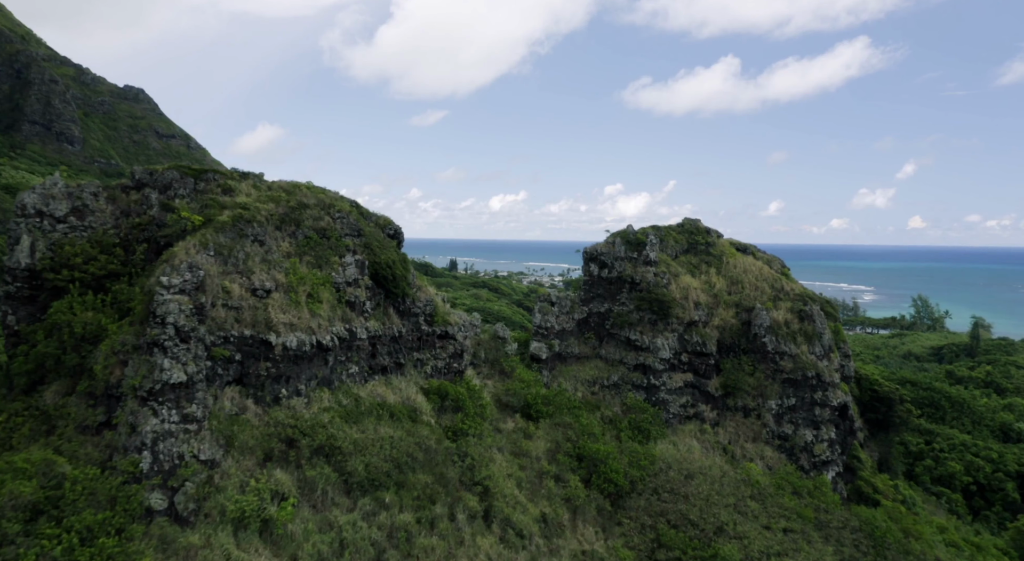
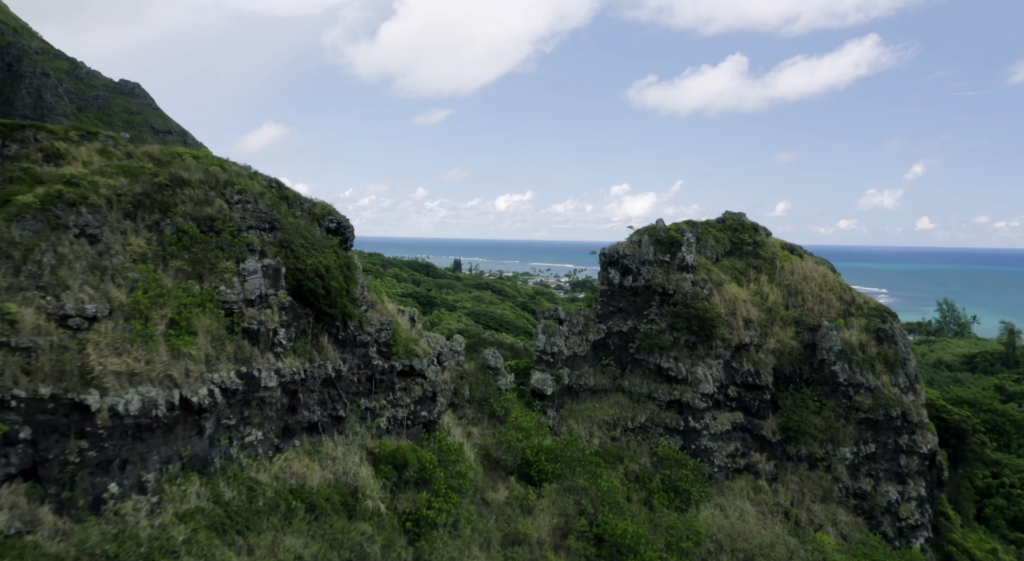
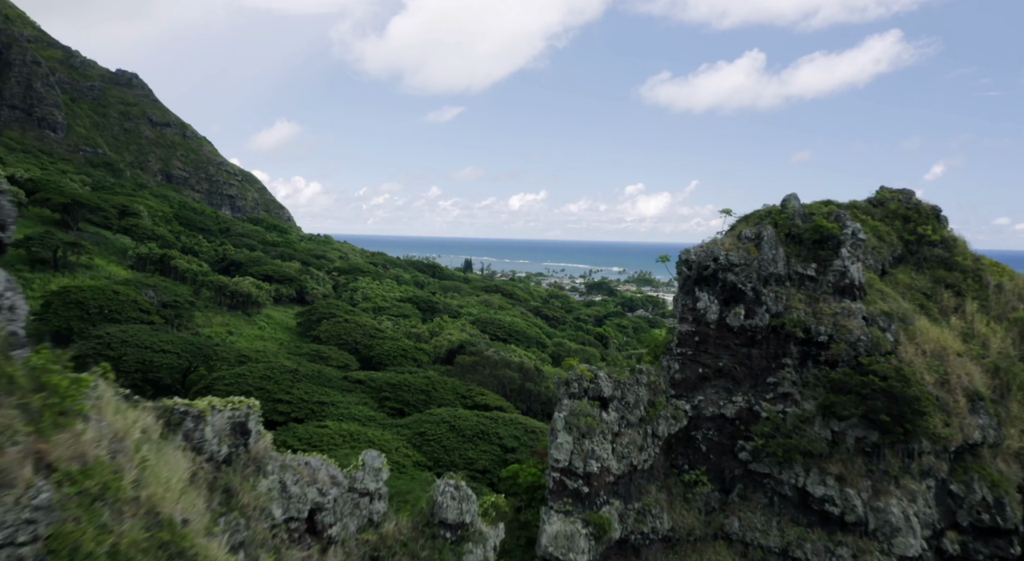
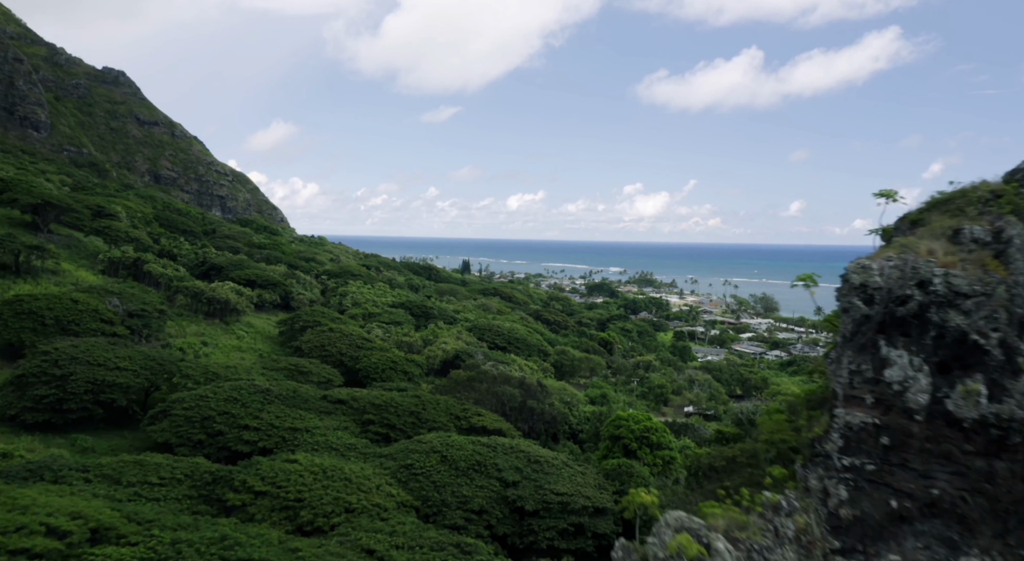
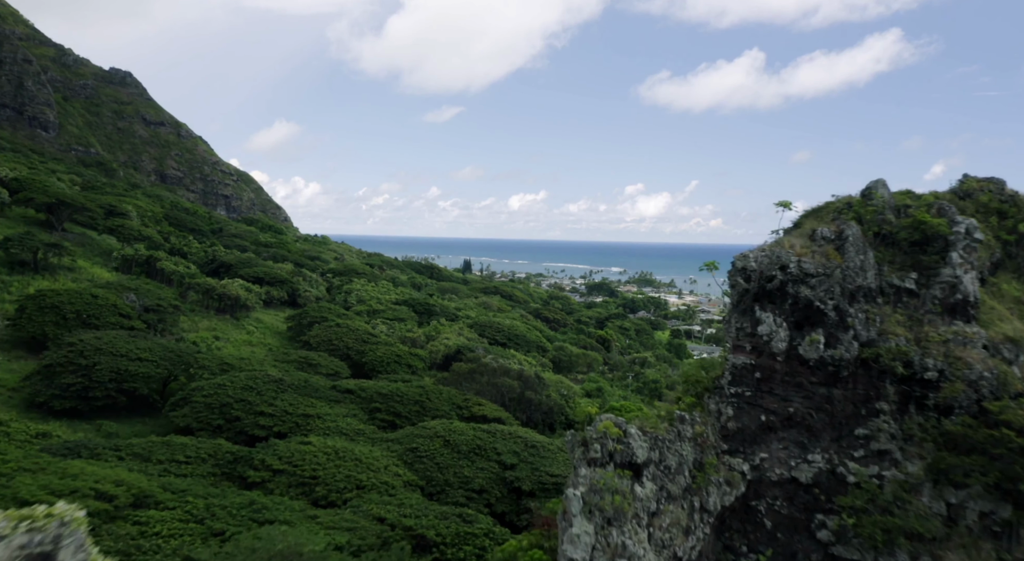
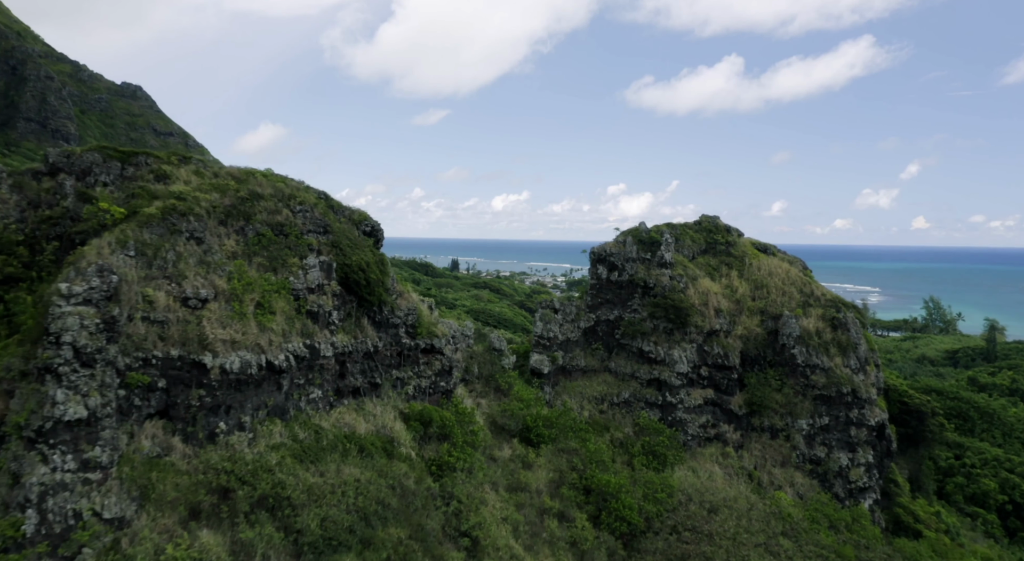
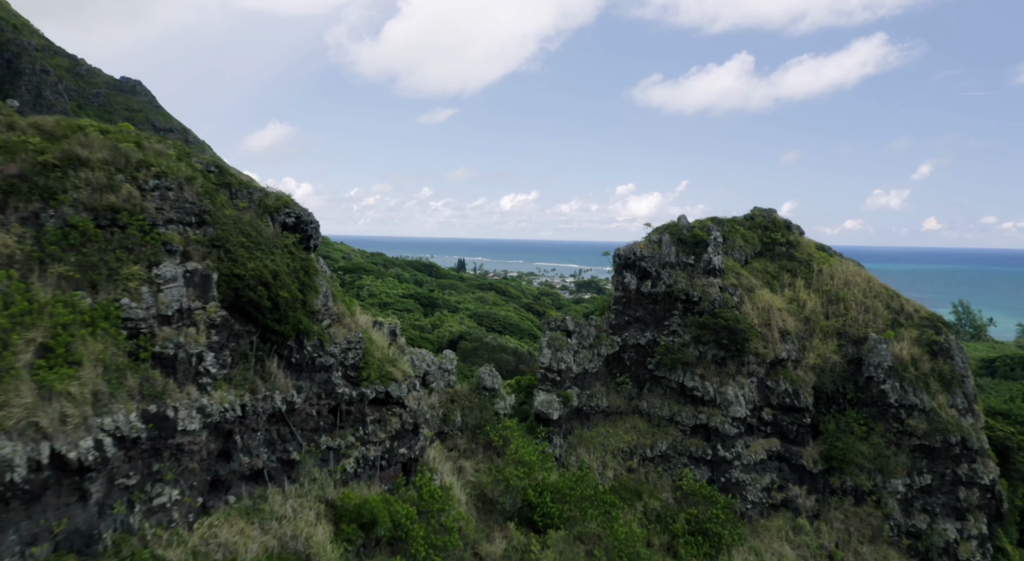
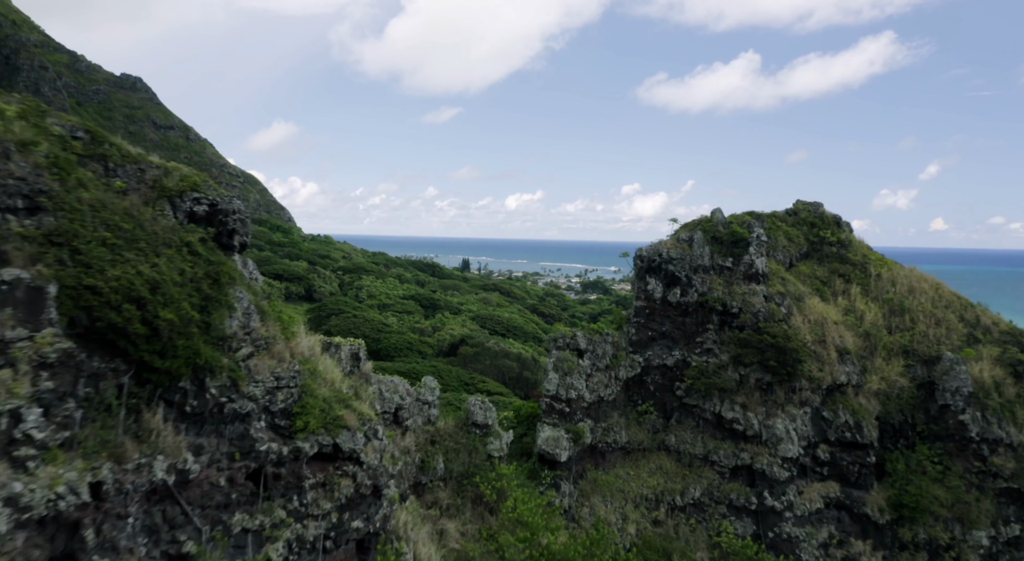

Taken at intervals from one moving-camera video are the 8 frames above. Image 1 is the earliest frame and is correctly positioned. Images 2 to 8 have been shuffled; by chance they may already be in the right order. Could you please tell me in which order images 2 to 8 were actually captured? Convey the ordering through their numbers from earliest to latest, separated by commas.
6, 2, 7, 8, 3, 5, 4
